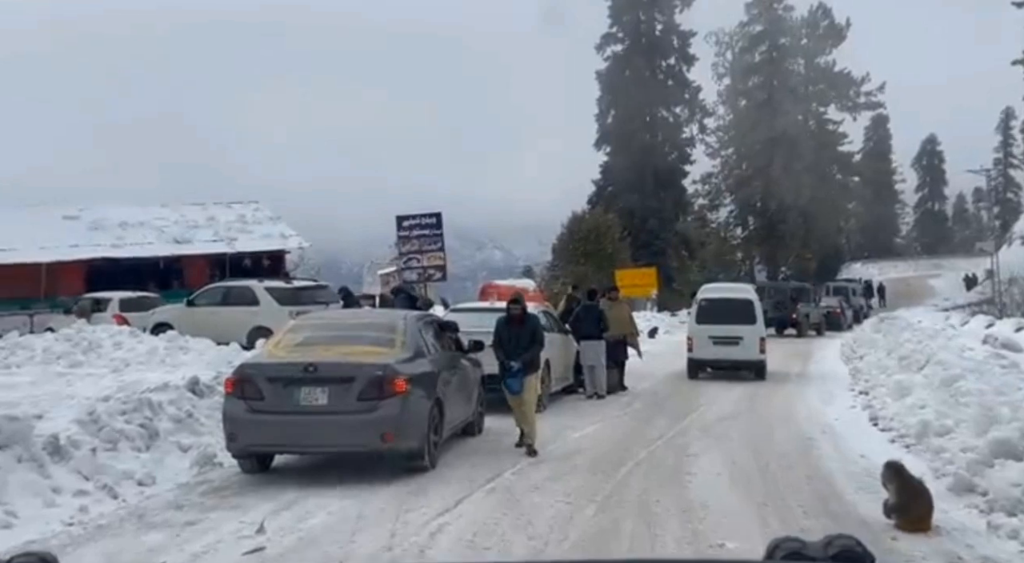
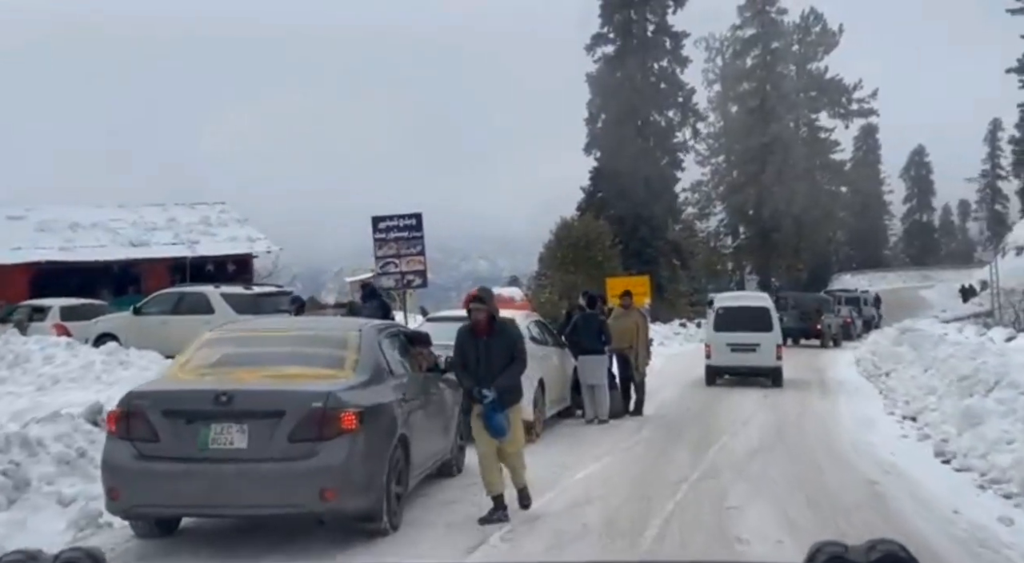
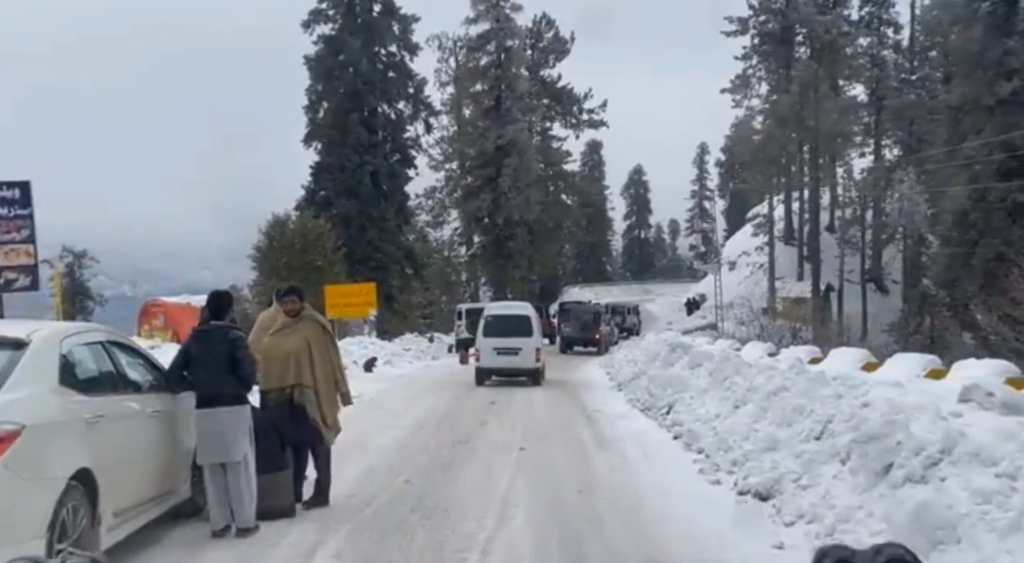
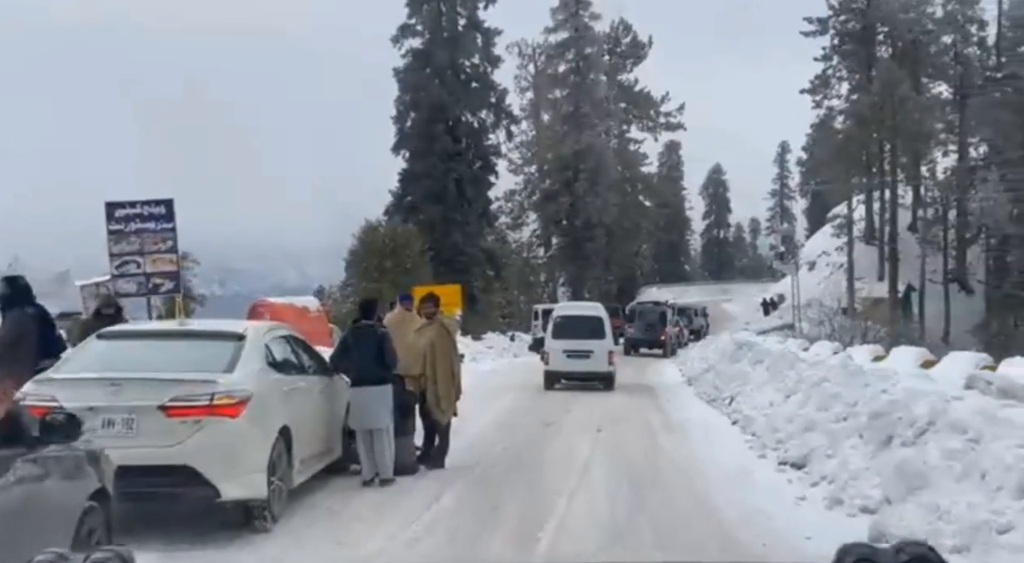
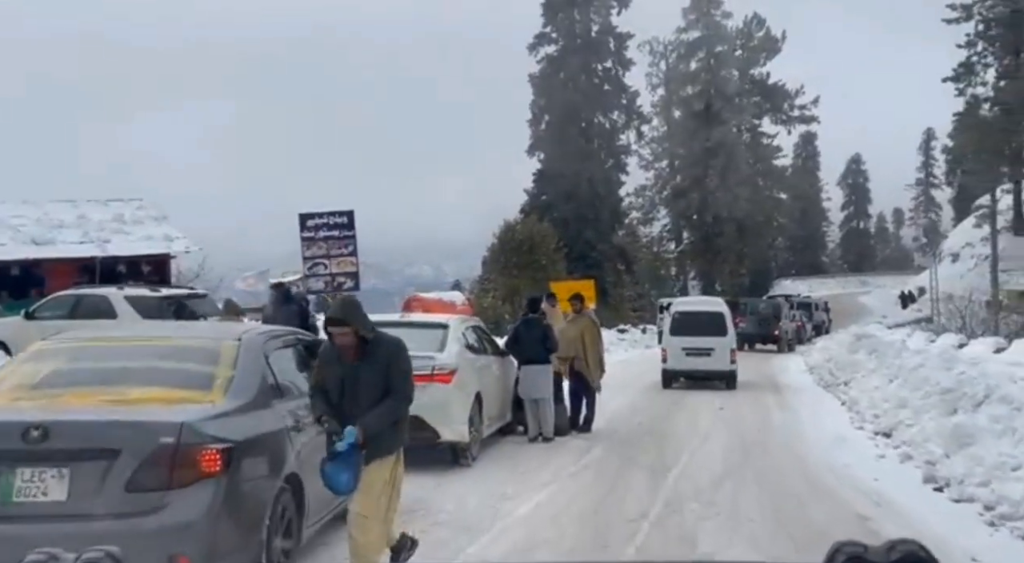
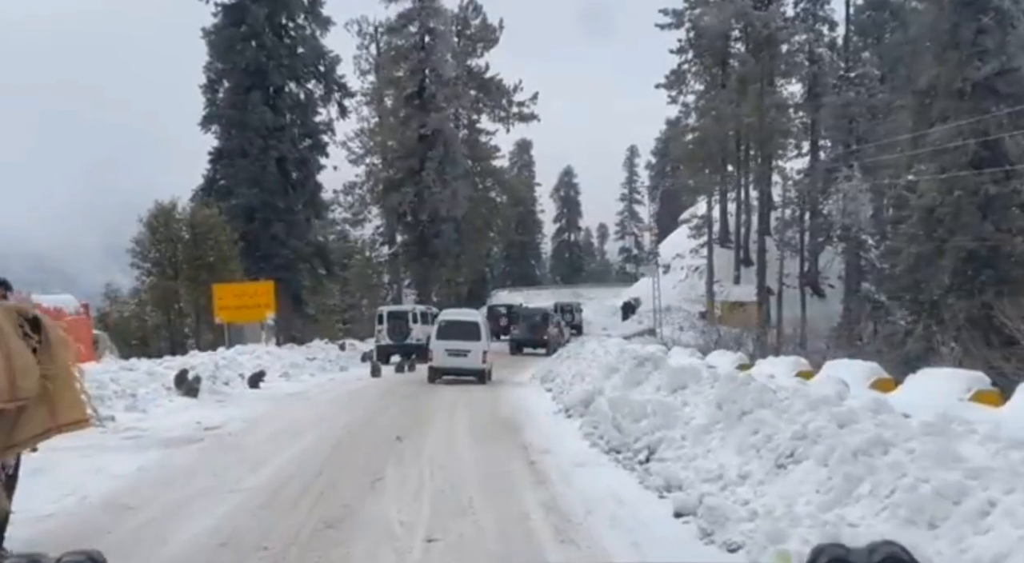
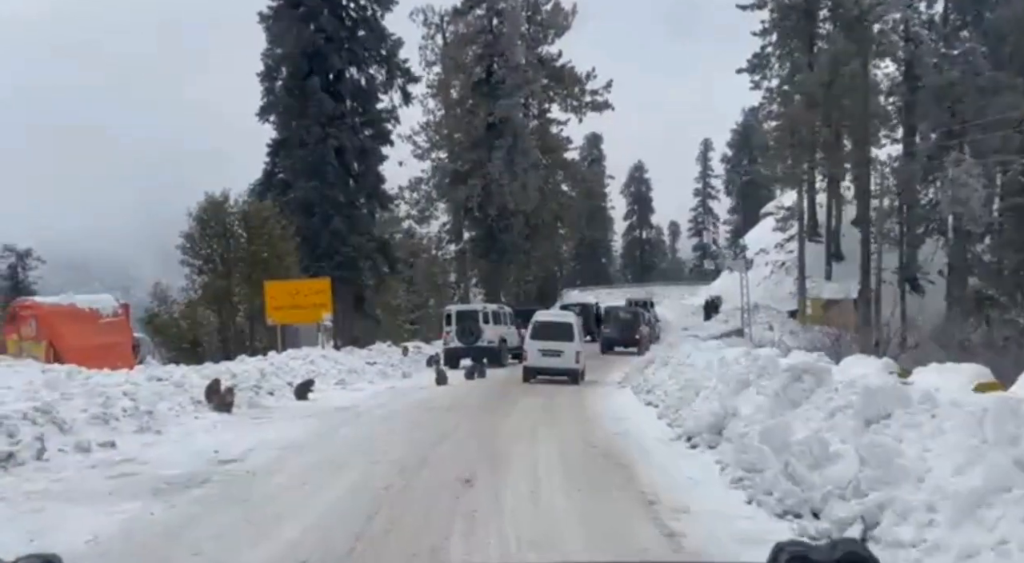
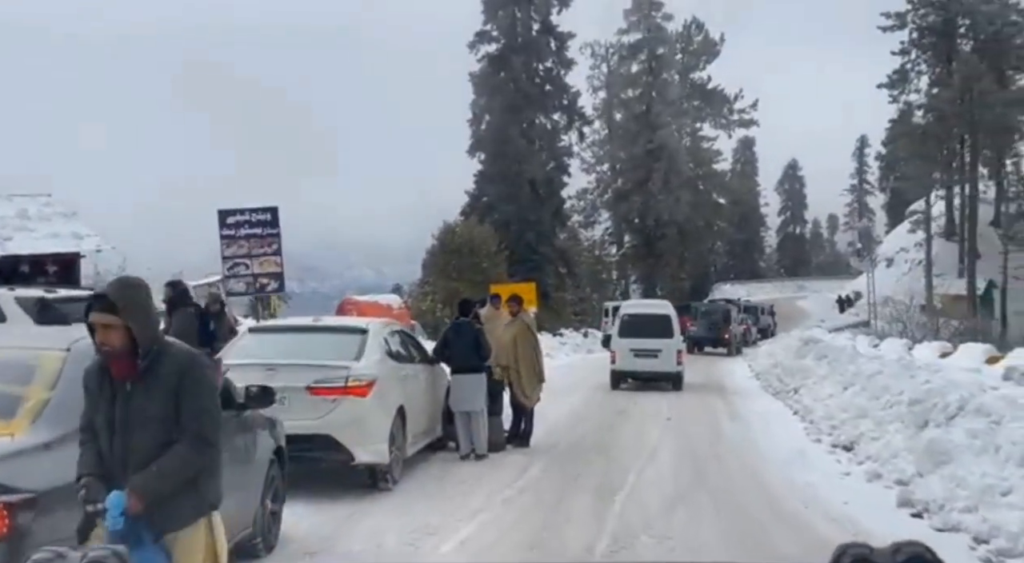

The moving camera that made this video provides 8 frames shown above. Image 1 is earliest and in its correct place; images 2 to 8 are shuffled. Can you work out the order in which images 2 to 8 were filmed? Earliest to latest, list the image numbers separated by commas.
2, 5, 8, 4, 3, 6, 7
